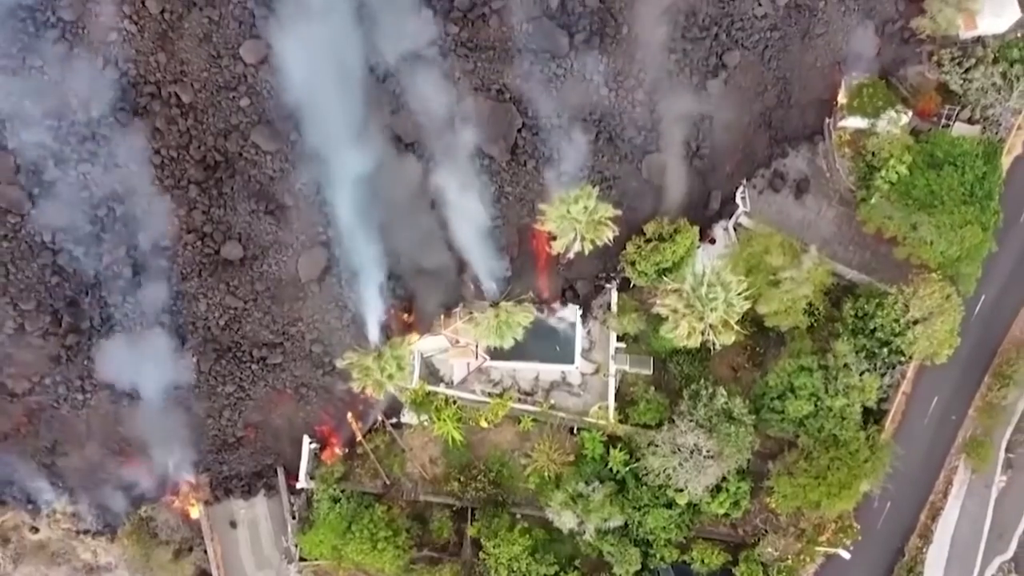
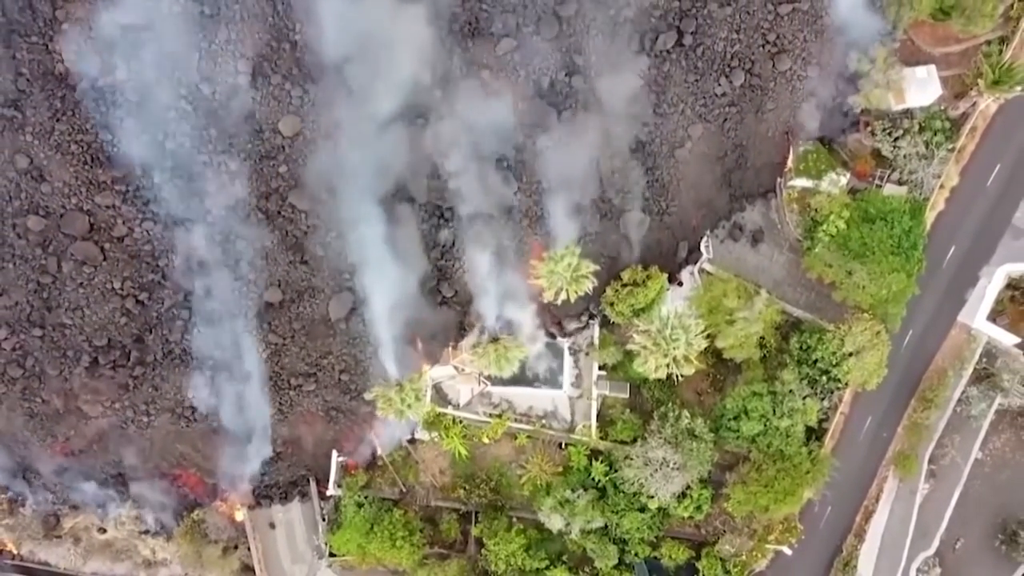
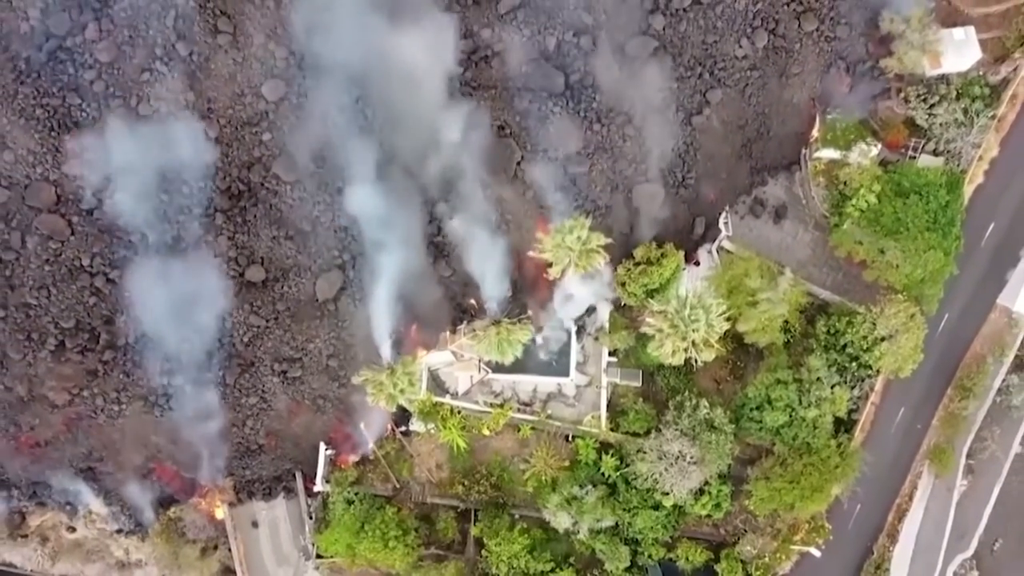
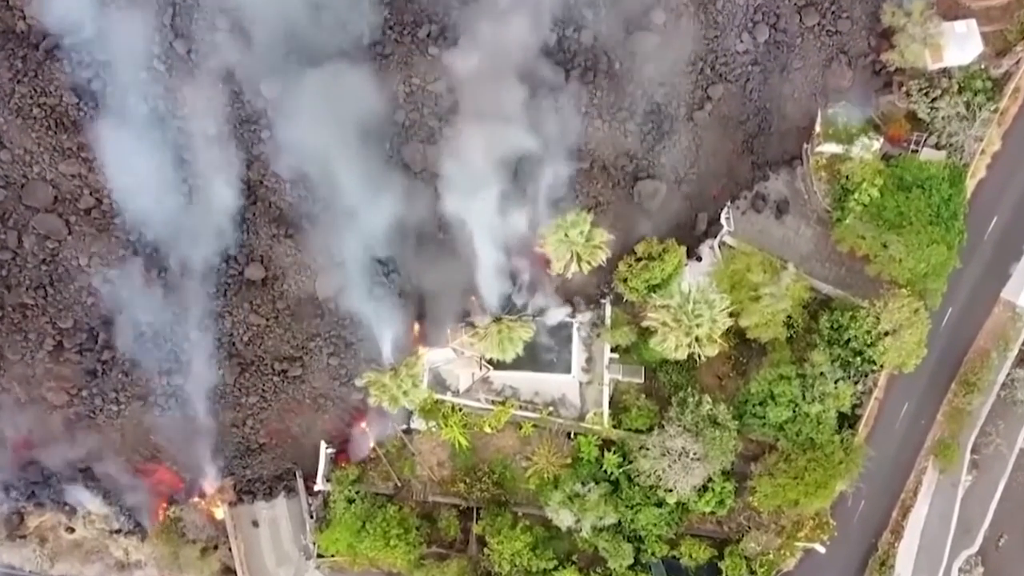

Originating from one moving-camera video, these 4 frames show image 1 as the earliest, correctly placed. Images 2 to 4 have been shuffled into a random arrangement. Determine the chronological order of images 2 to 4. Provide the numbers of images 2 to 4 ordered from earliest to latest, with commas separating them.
3, 2, 4
